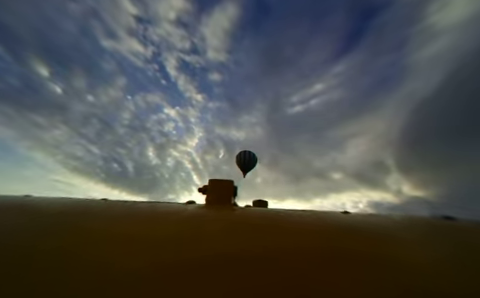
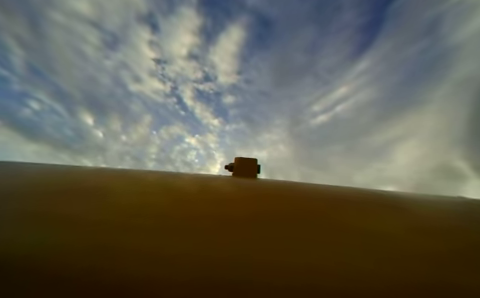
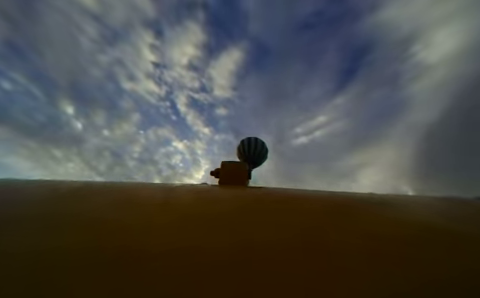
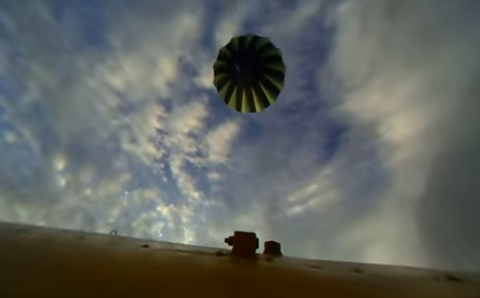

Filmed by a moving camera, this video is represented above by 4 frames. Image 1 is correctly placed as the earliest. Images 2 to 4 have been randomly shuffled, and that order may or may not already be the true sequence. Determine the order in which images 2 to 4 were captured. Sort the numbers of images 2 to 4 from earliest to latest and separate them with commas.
3, 4, 2
